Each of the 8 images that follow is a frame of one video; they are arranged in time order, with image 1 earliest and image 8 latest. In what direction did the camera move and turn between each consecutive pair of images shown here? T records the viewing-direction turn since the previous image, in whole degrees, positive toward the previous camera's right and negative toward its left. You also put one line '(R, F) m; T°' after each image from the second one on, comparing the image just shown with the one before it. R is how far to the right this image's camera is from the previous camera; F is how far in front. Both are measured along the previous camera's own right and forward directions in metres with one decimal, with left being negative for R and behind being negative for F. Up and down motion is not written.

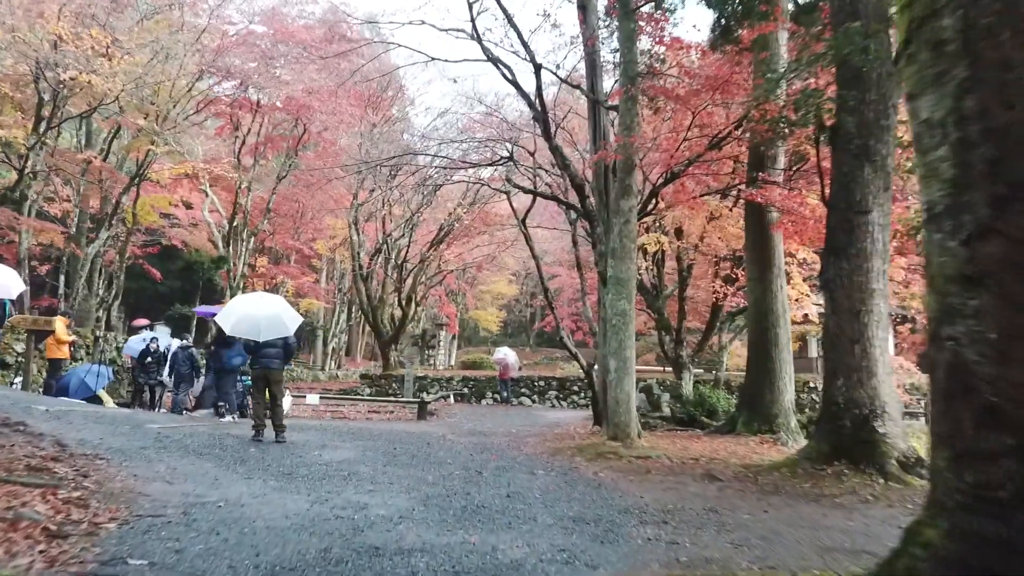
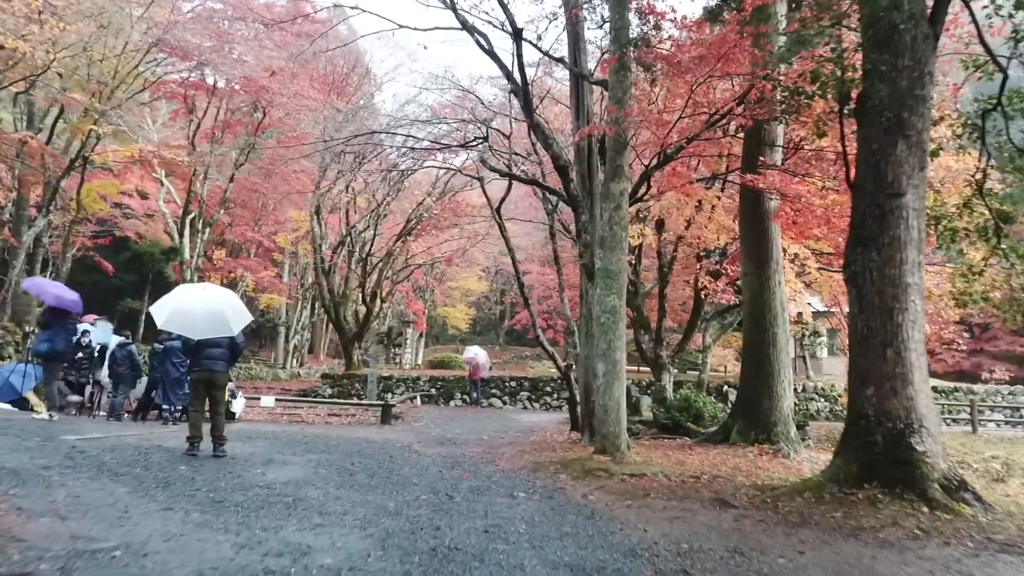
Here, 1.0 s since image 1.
(-0.1, +0.8) m; +2°
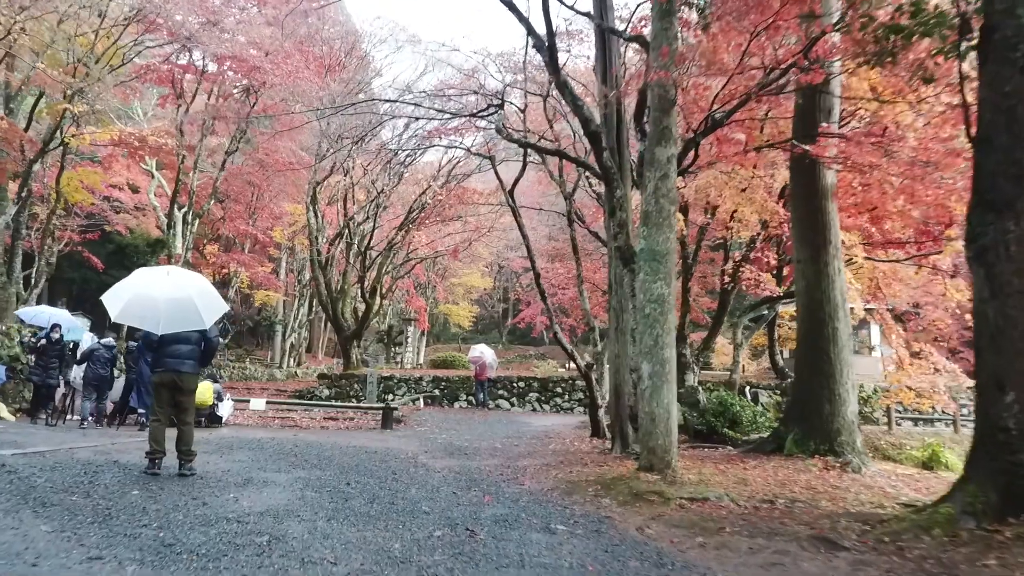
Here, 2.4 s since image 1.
(-0.2, +1.1) m; 0°
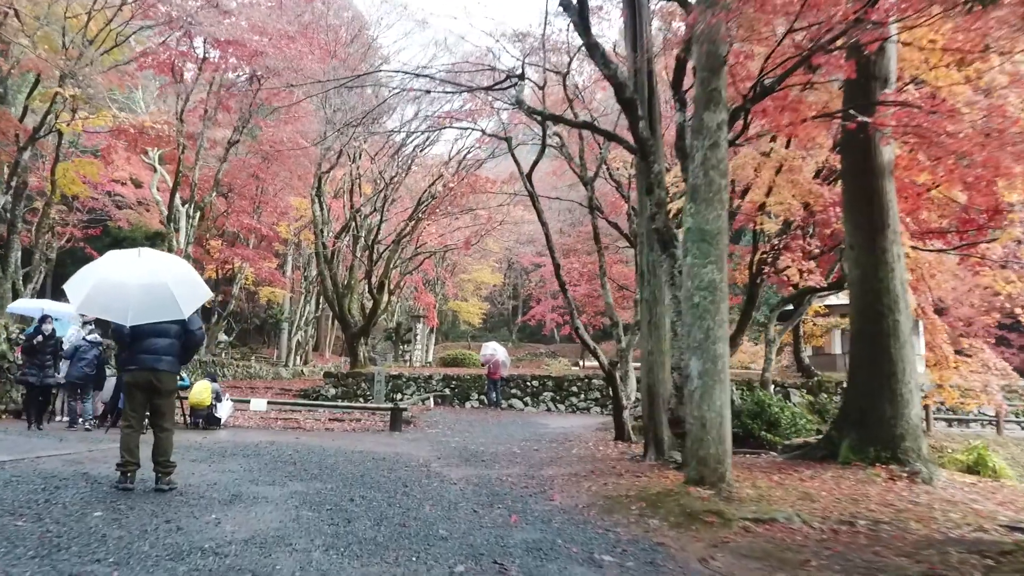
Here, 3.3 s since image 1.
(-0.1, +0.7) m; -1°
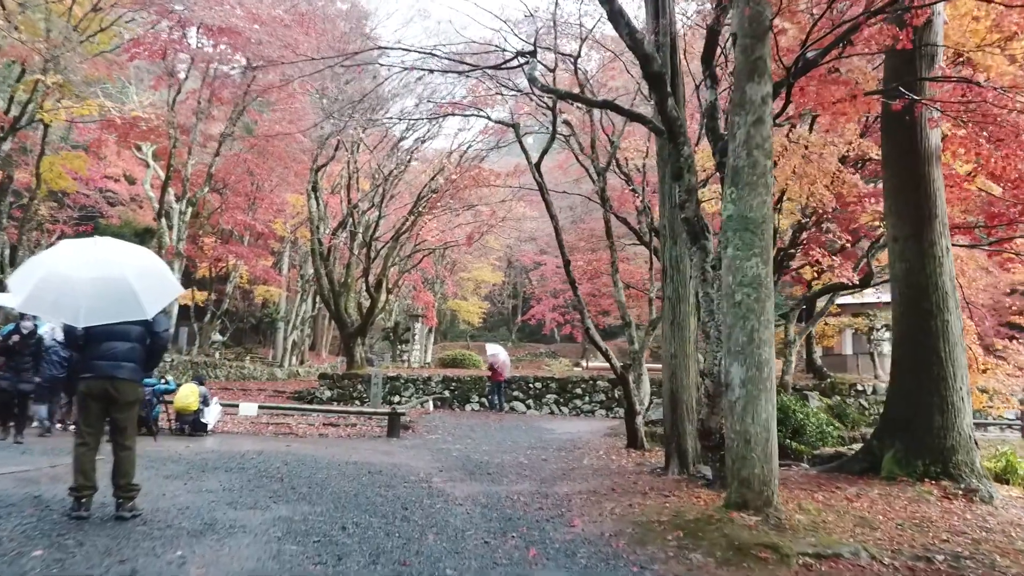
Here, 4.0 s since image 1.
(-0.1, +0.6) m; 0°
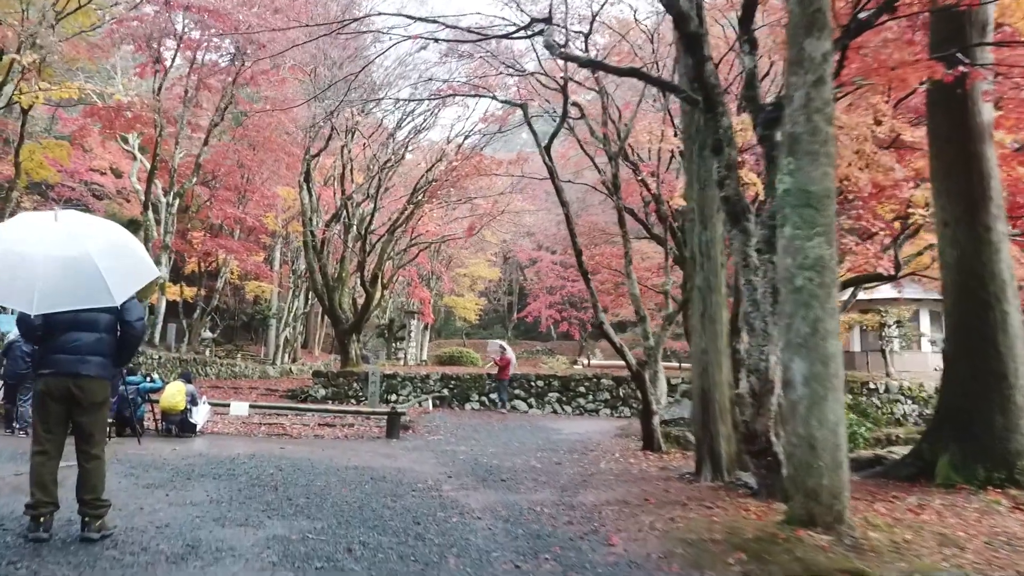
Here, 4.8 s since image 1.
(-0.2, +0.5) m; +1°
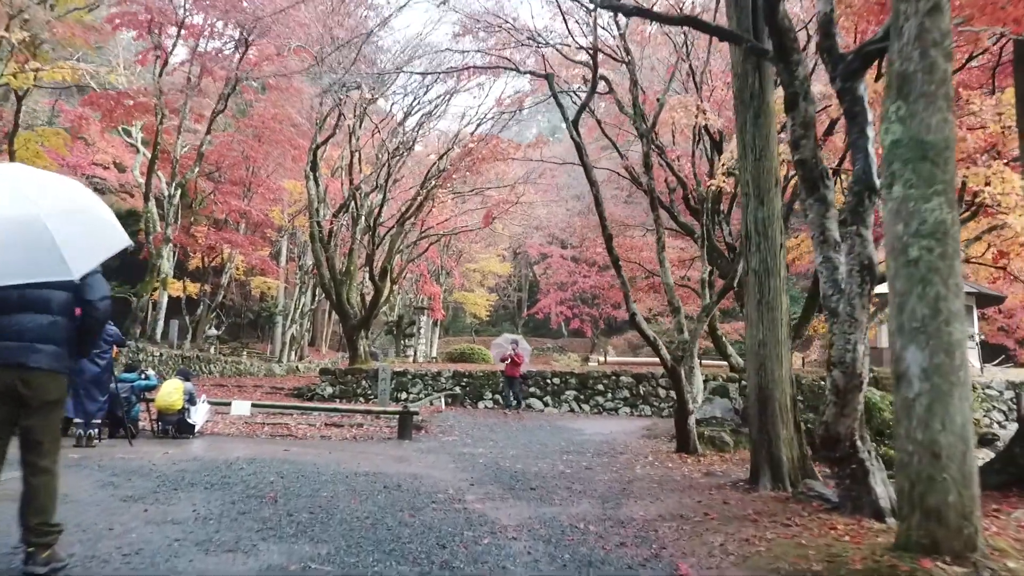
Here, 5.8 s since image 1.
(-0.2, +0.7) m; -1°
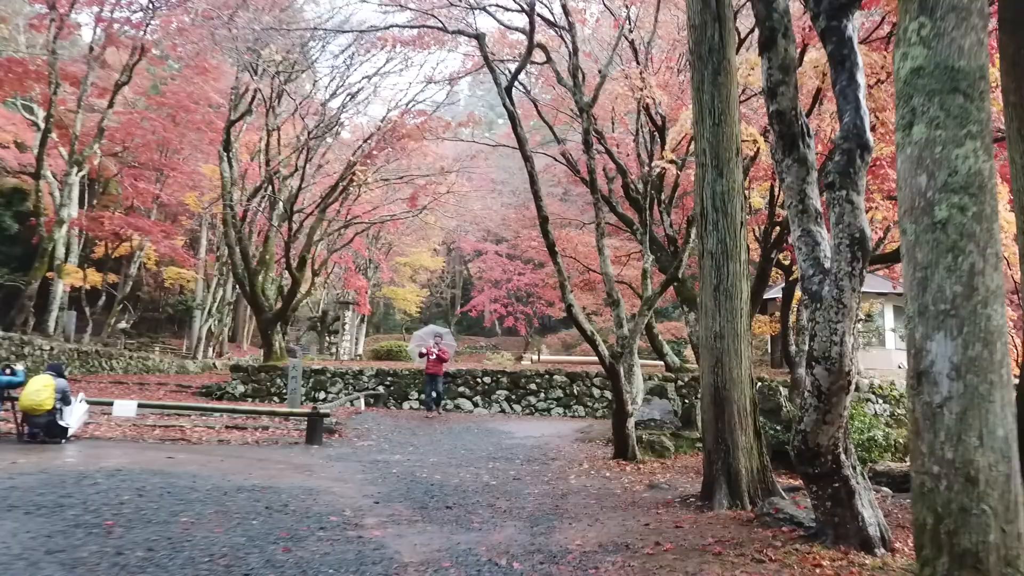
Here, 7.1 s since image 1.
(+0.1, +0.8) m; +5°
